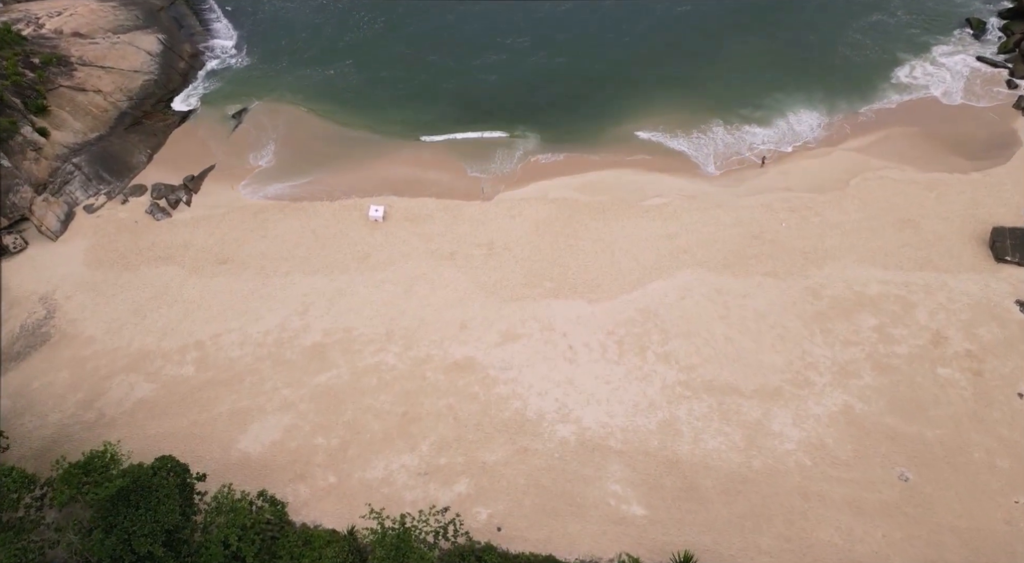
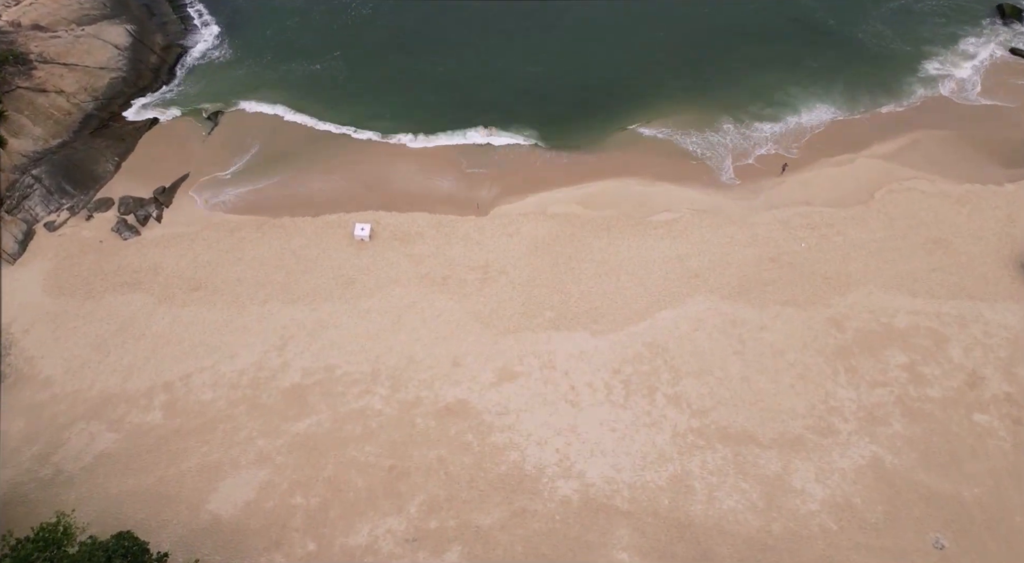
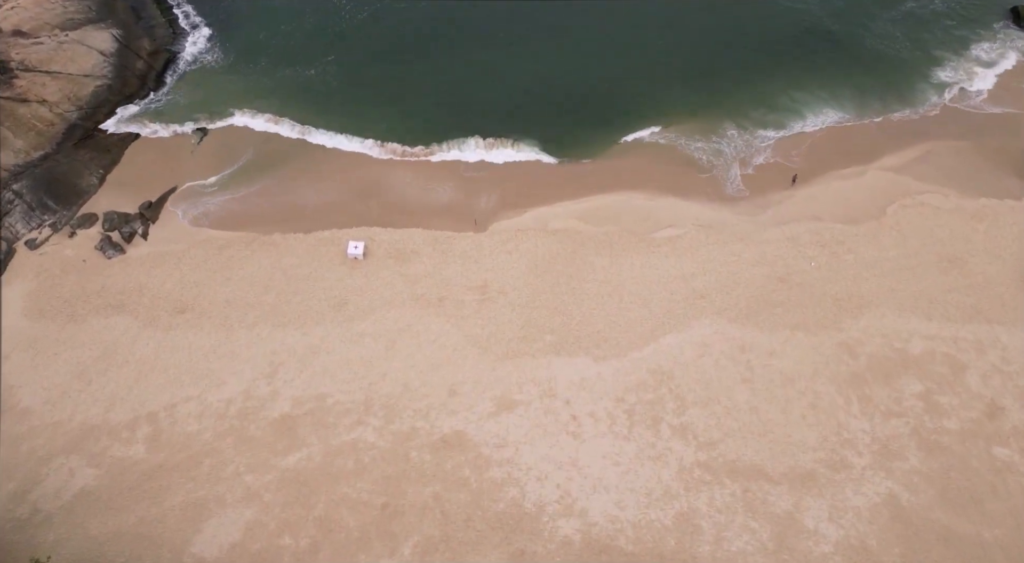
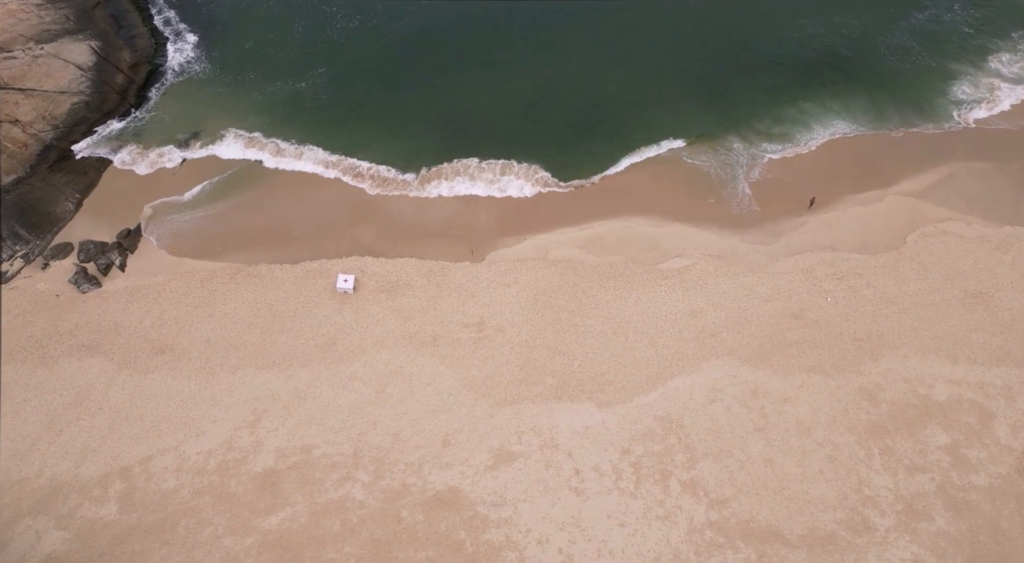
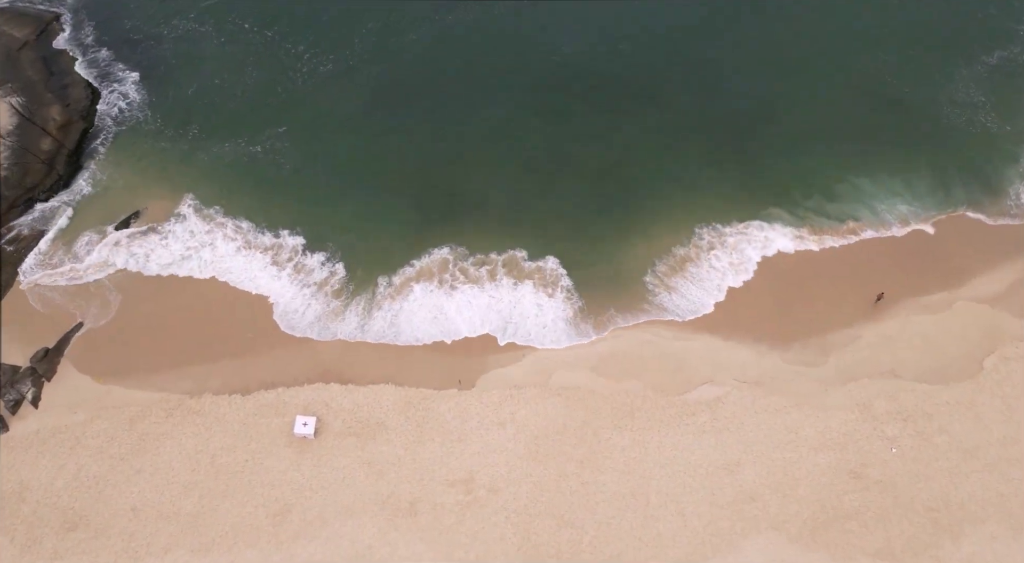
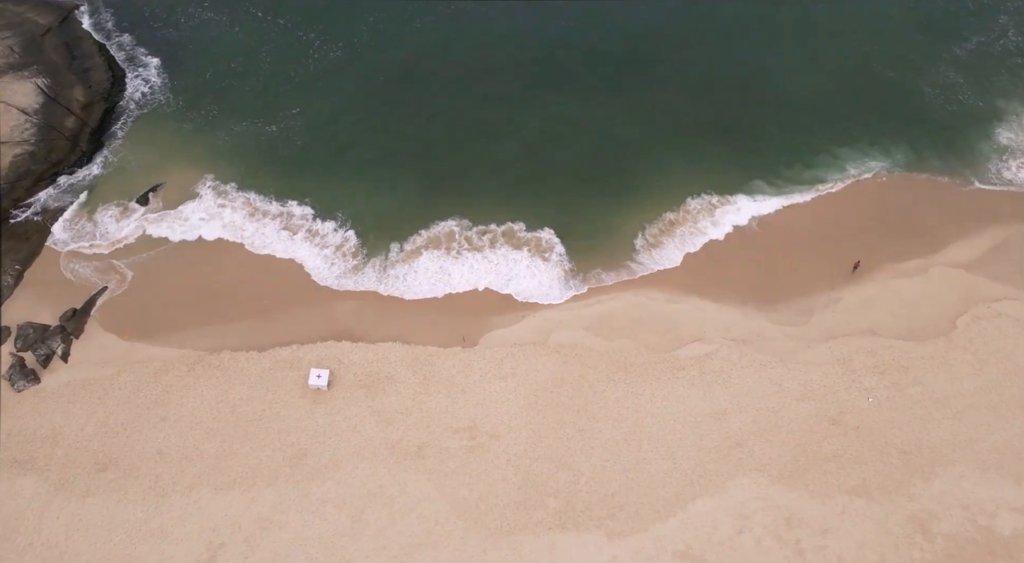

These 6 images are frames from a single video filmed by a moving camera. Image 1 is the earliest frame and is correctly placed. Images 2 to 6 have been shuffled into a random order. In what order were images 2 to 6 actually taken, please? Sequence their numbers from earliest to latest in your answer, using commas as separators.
2, 3, 4, 6, 5
